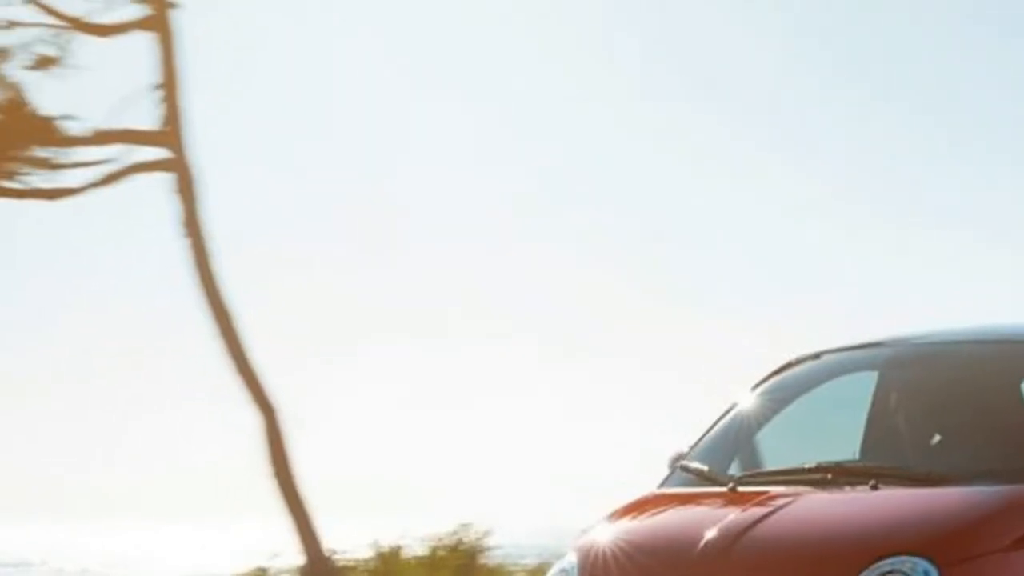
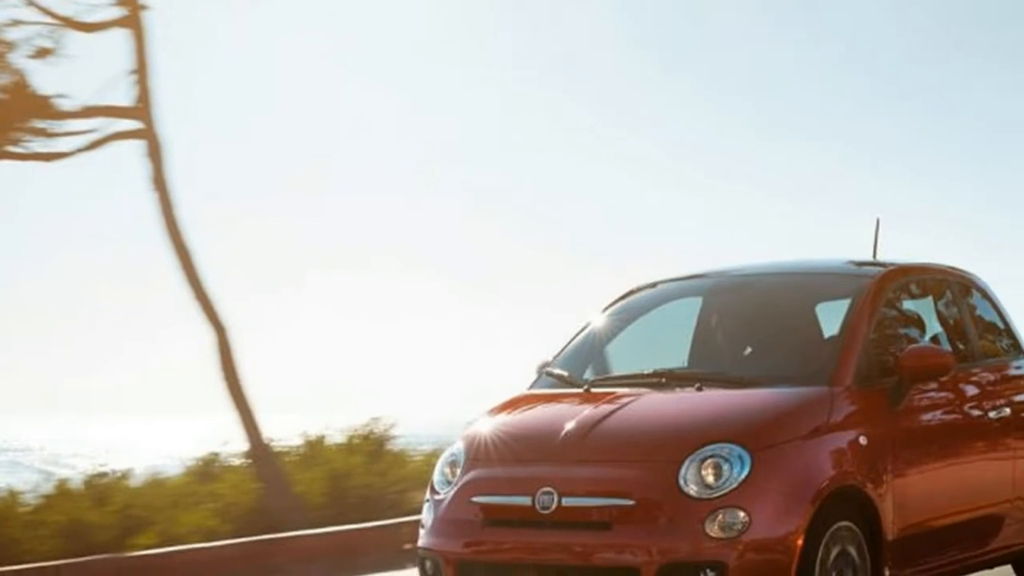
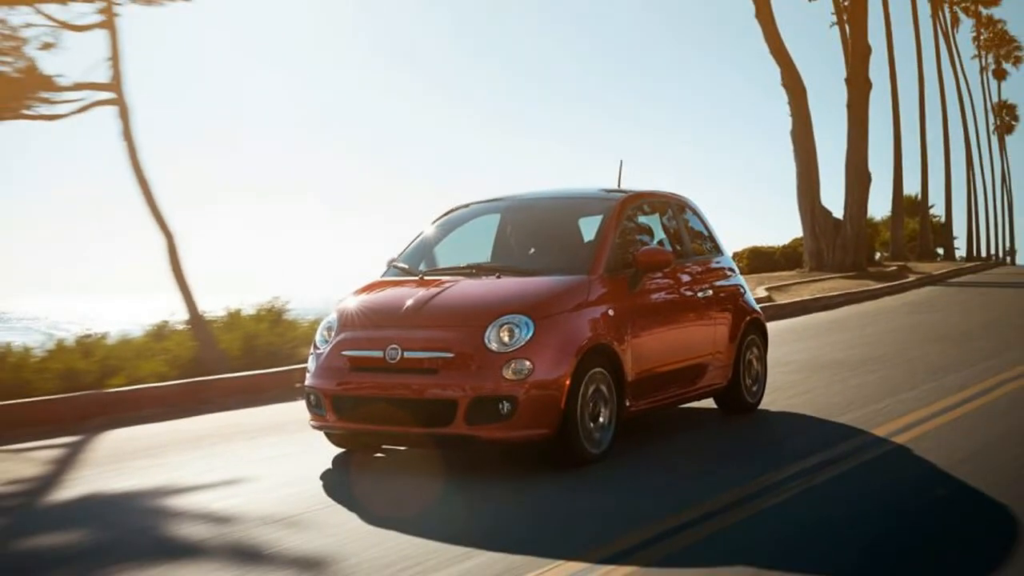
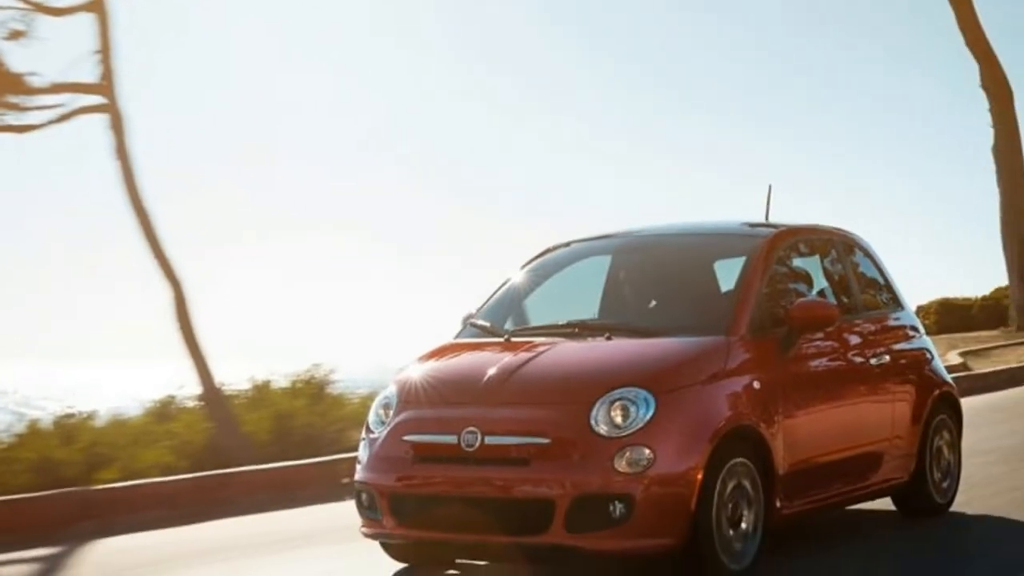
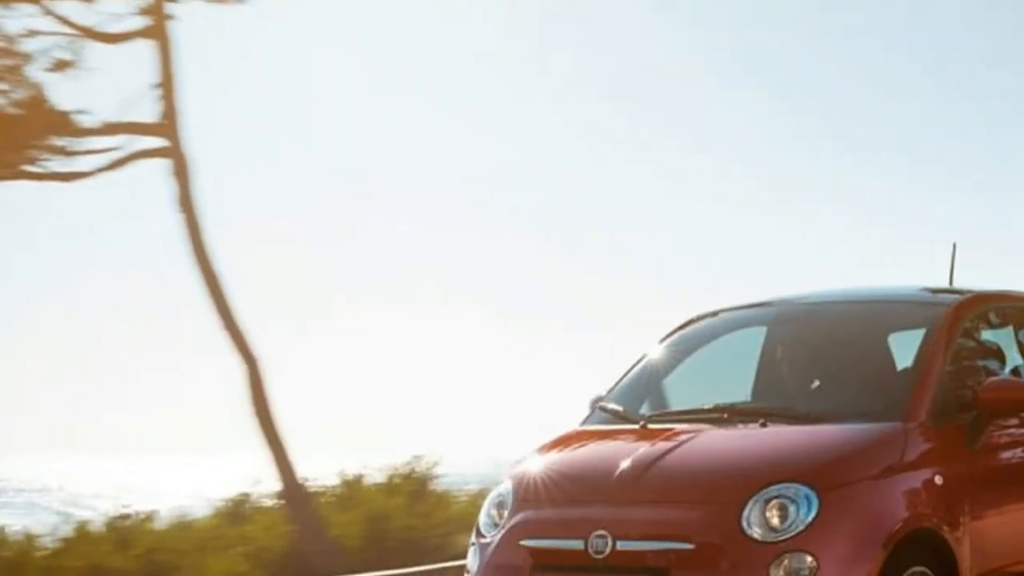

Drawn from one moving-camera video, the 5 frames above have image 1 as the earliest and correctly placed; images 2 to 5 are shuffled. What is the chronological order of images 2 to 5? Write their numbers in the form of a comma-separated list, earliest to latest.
5, 2, 4, 3
